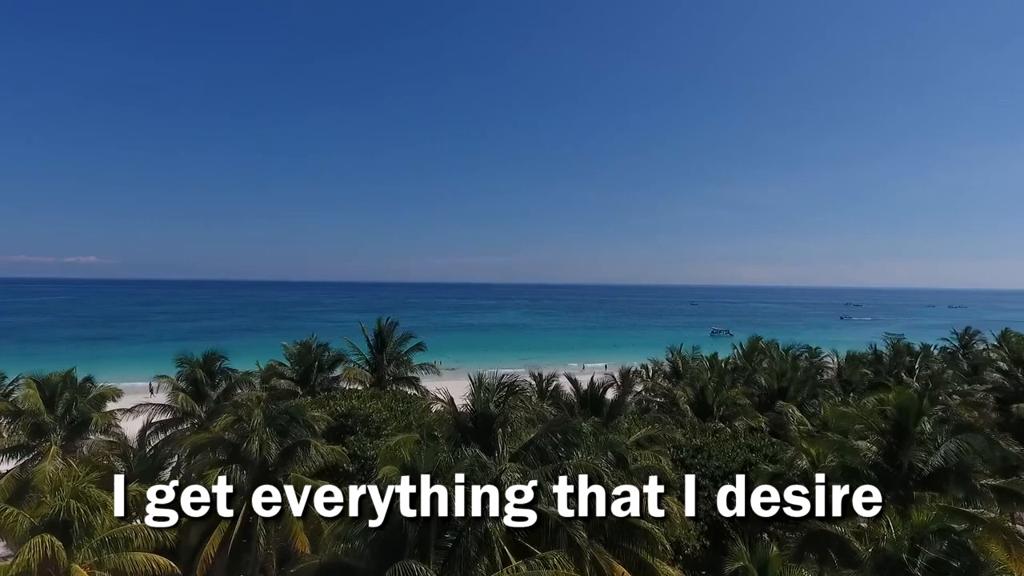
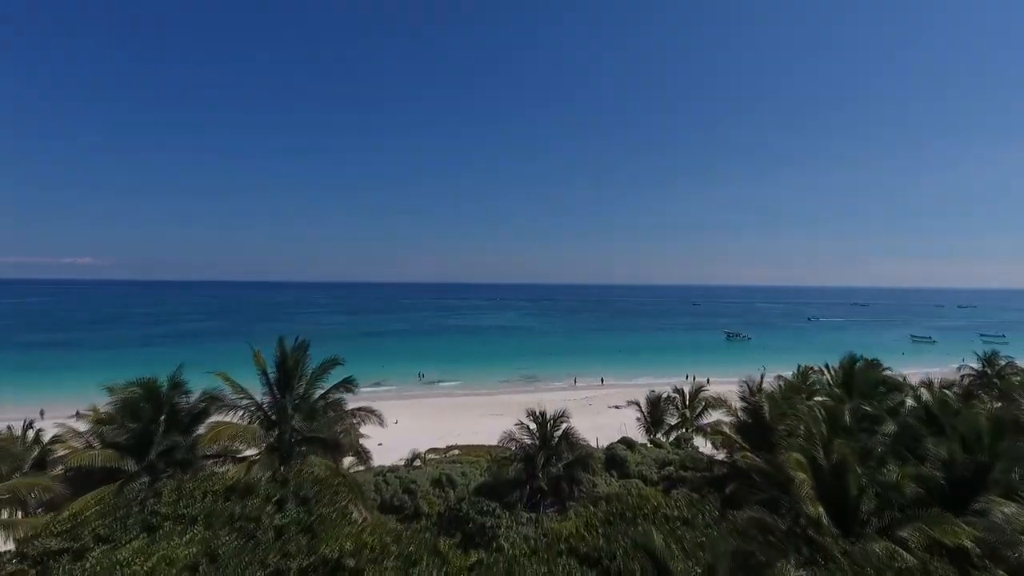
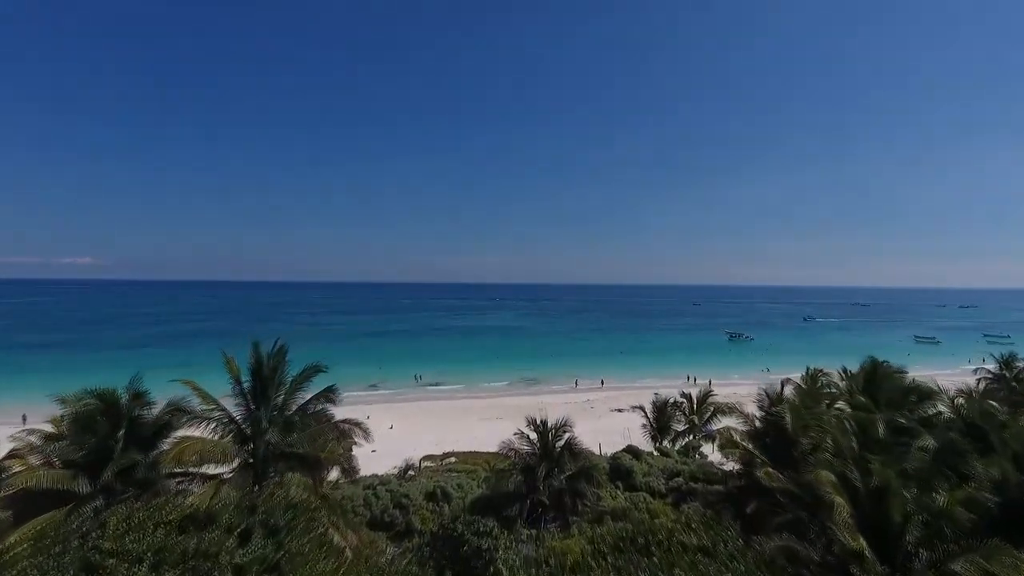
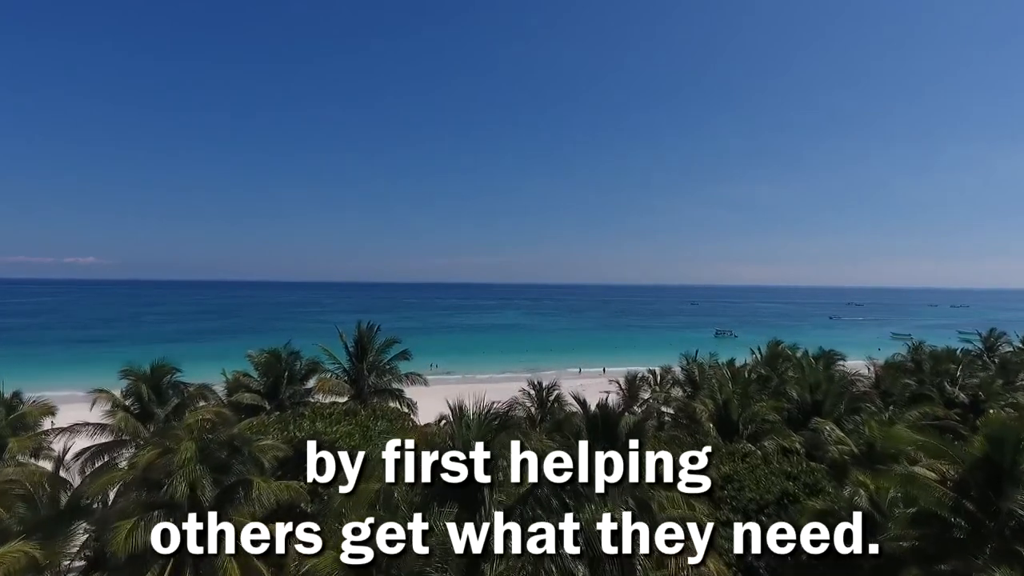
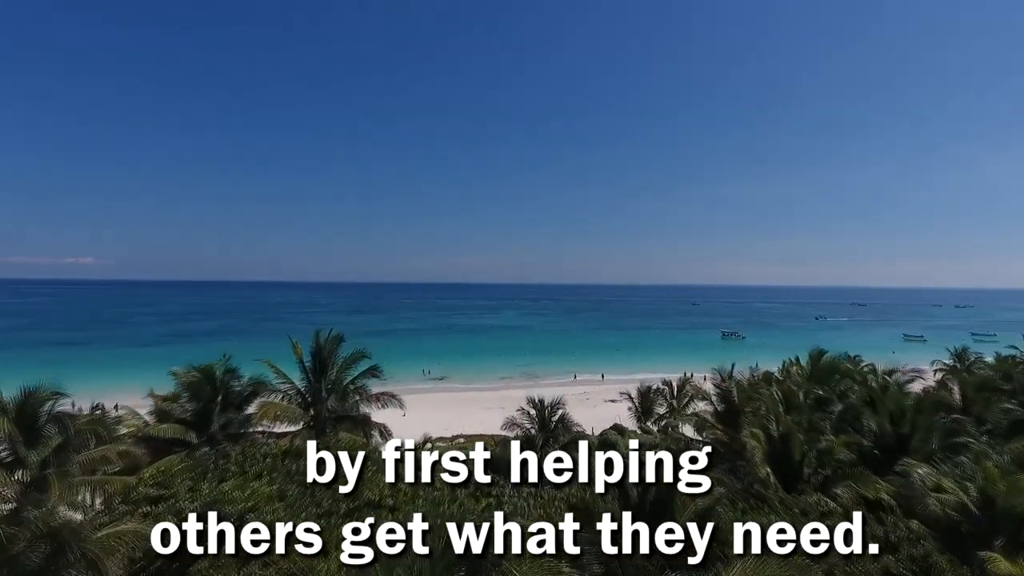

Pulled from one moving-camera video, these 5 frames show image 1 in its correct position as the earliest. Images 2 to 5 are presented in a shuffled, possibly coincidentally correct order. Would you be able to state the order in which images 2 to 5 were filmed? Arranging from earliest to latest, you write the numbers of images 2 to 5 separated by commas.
4, 5, 2, 3
